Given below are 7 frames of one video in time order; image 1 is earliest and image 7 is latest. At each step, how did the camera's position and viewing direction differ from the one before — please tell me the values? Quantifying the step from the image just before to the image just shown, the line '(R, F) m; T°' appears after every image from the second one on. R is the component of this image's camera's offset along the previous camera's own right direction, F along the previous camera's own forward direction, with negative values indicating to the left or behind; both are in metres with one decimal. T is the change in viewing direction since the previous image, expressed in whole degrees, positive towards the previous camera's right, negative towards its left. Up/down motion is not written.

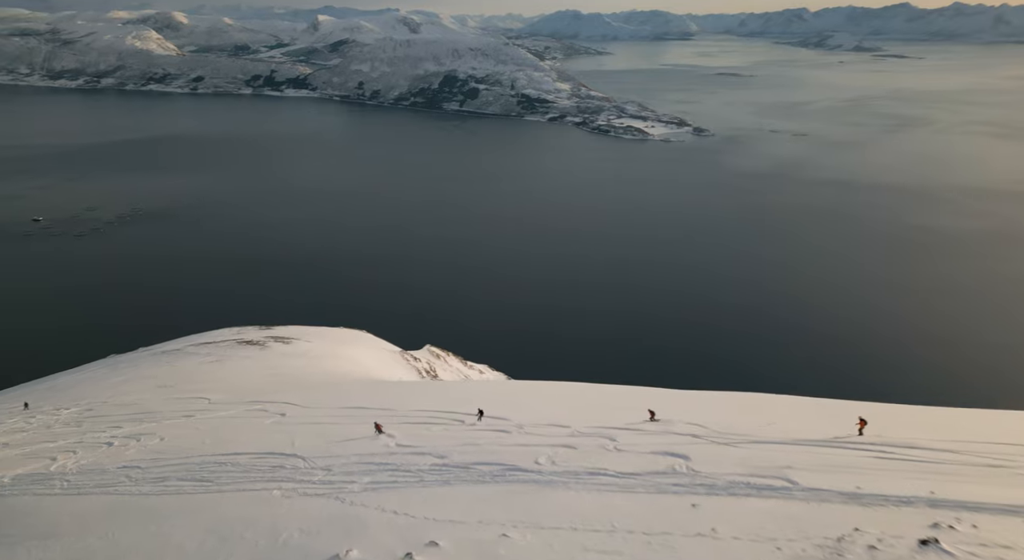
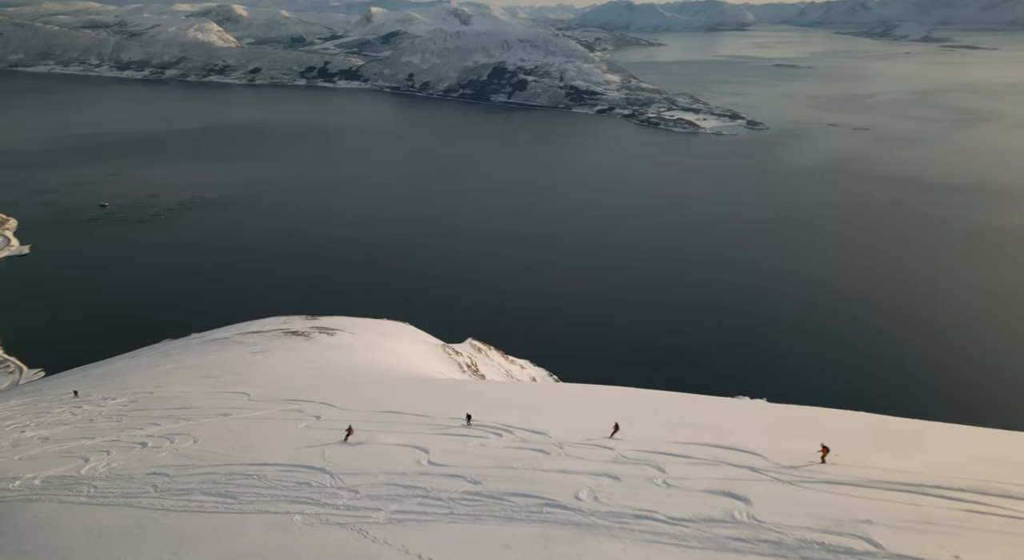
(+0.1, +1.1) m; -3°
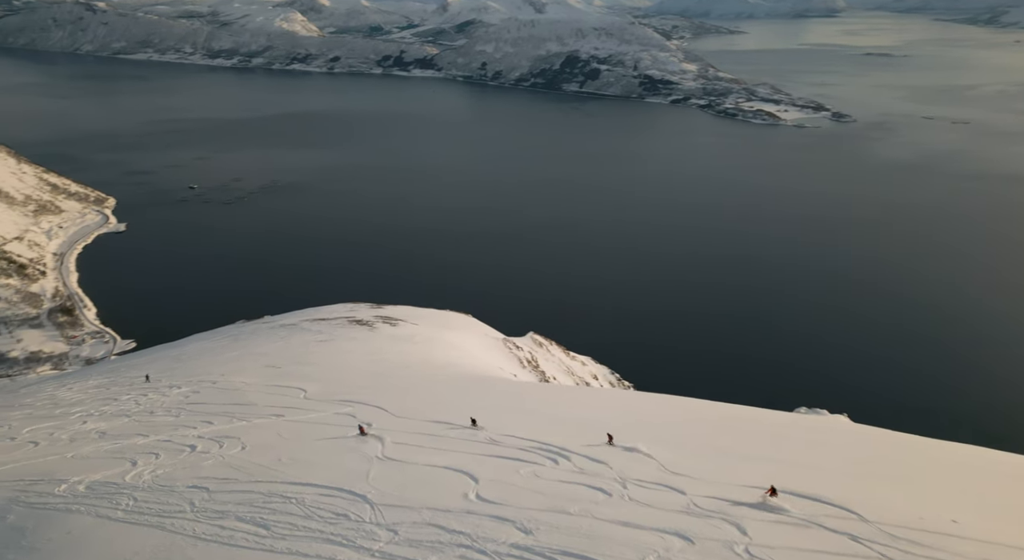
(+0.1, +1.6) m; -5°
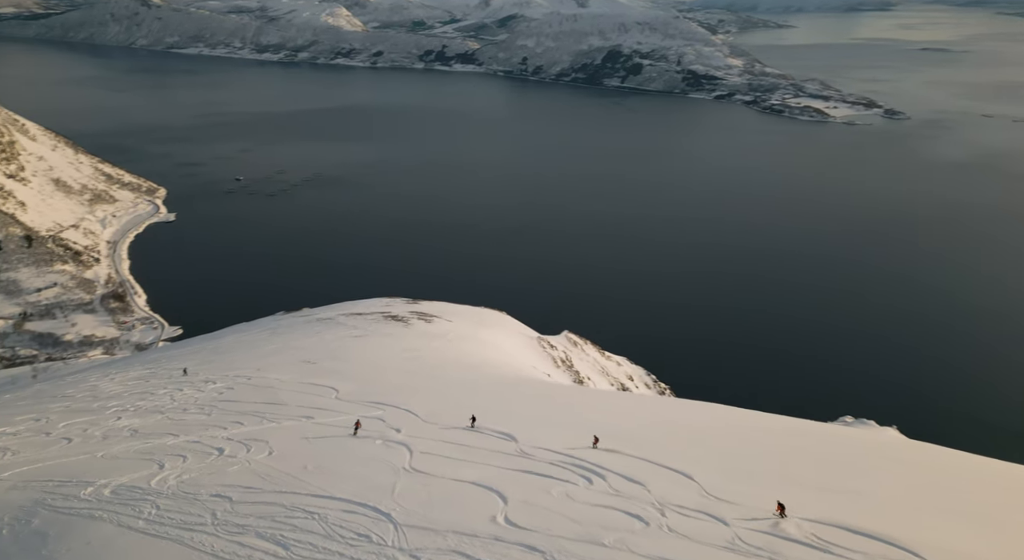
(+0.1, +0.8) m; -3°
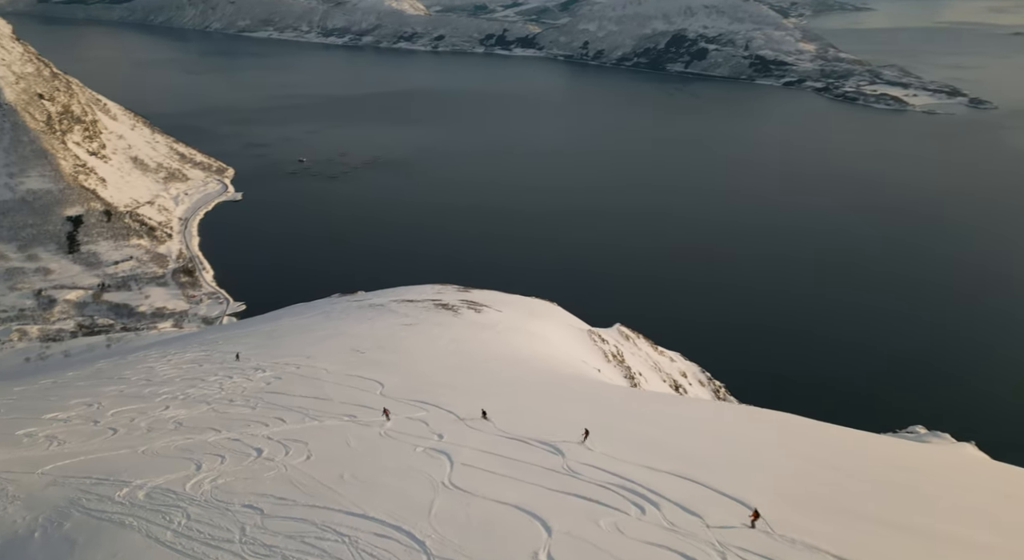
(+0.1, +1.3) m; -4°
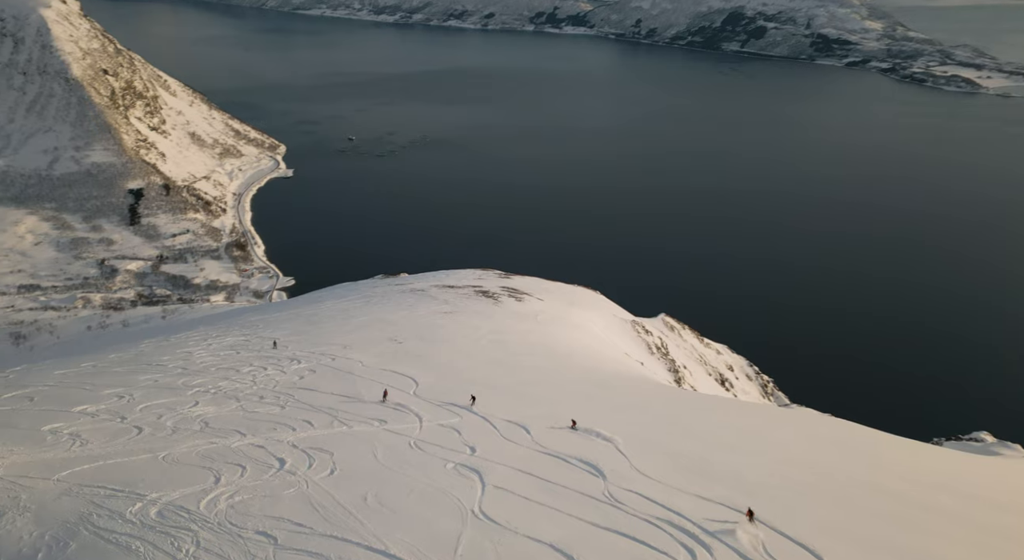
(+0.1, +1.7) m; -3°
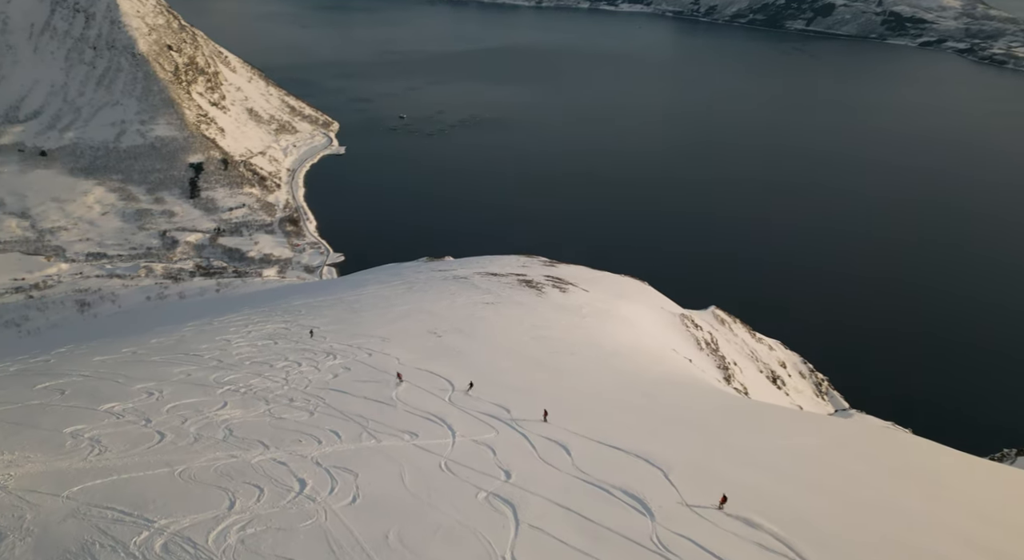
(+0.1, +2.0) m; -3°
